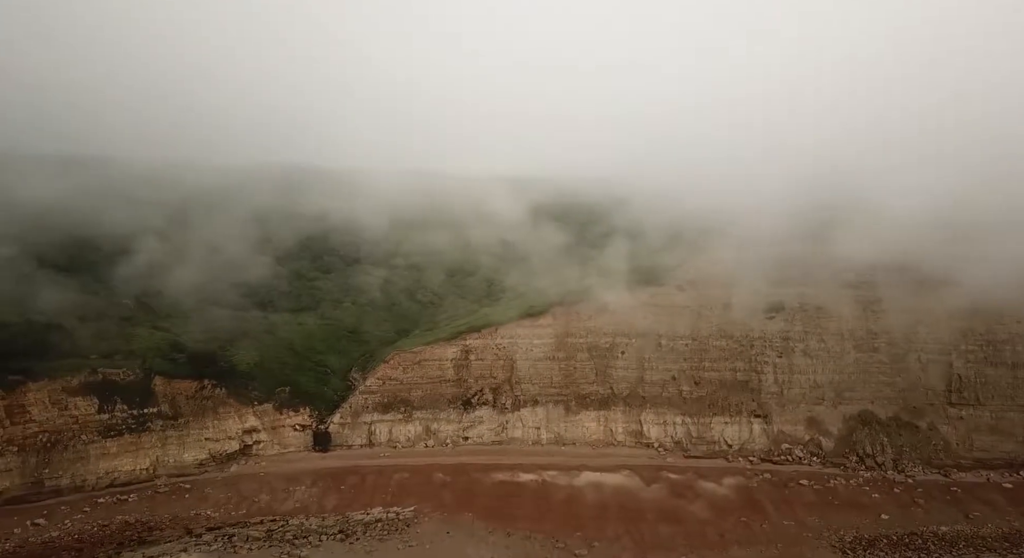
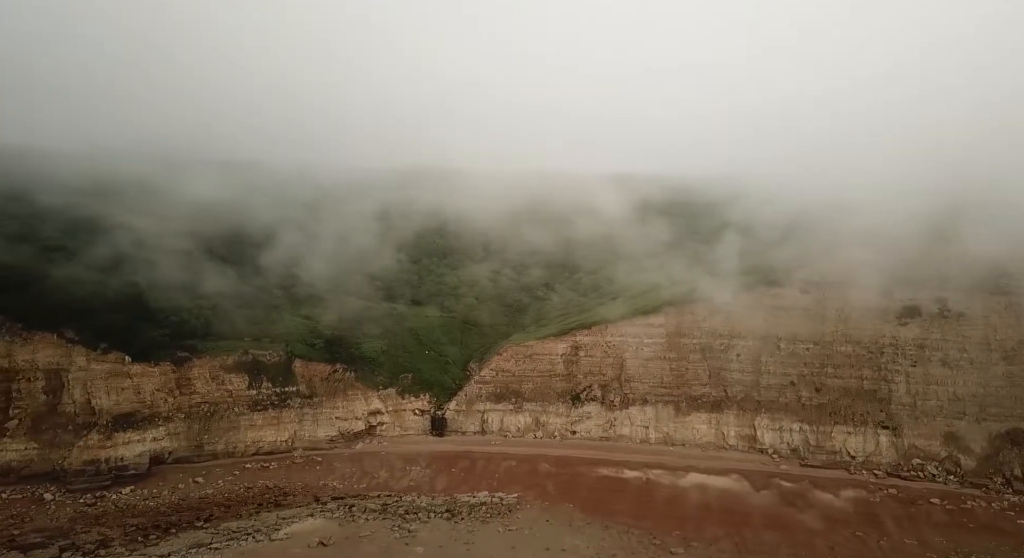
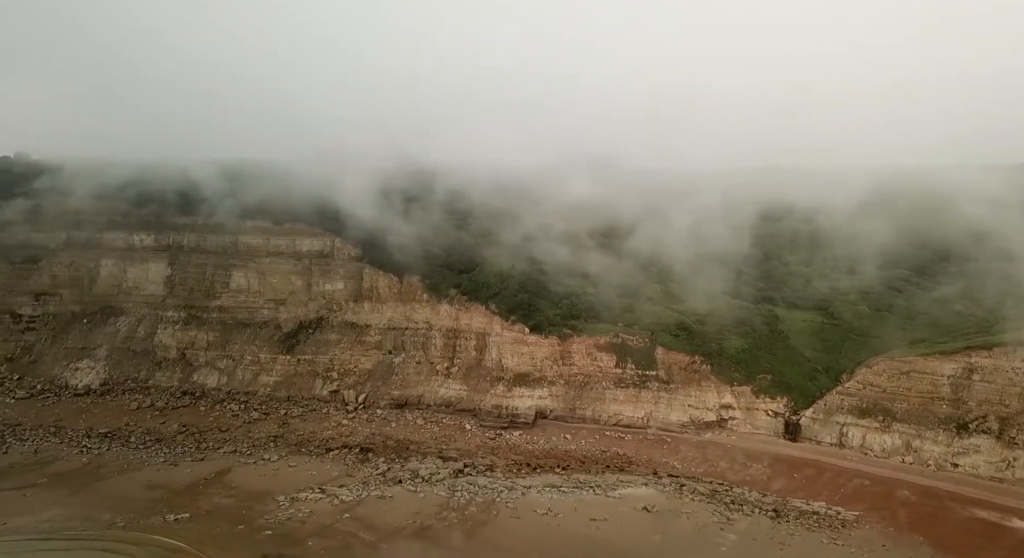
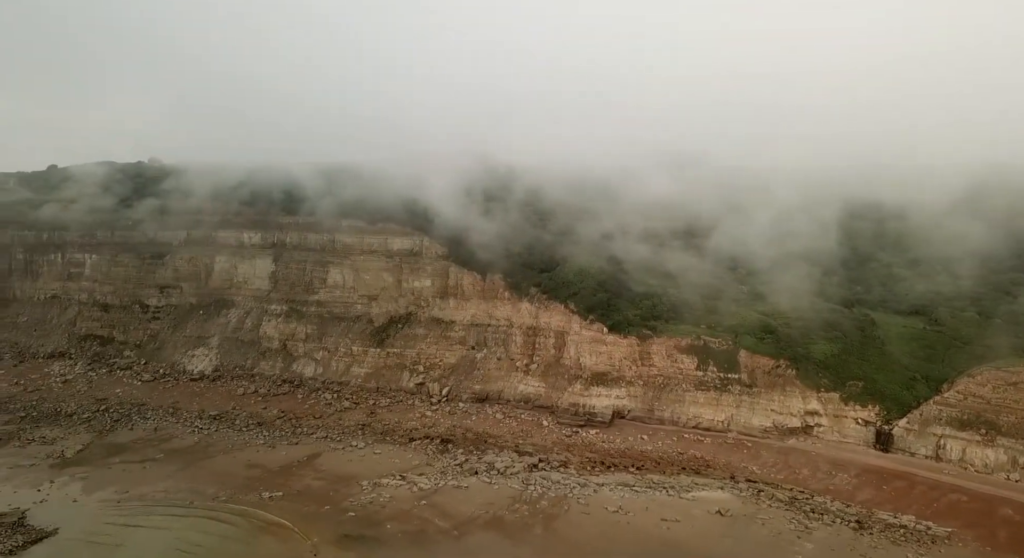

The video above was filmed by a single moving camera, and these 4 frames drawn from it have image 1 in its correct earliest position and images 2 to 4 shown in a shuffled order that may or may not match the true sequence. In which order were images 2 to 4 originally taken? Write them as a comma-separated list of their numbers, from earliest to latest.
2, 3, 4
